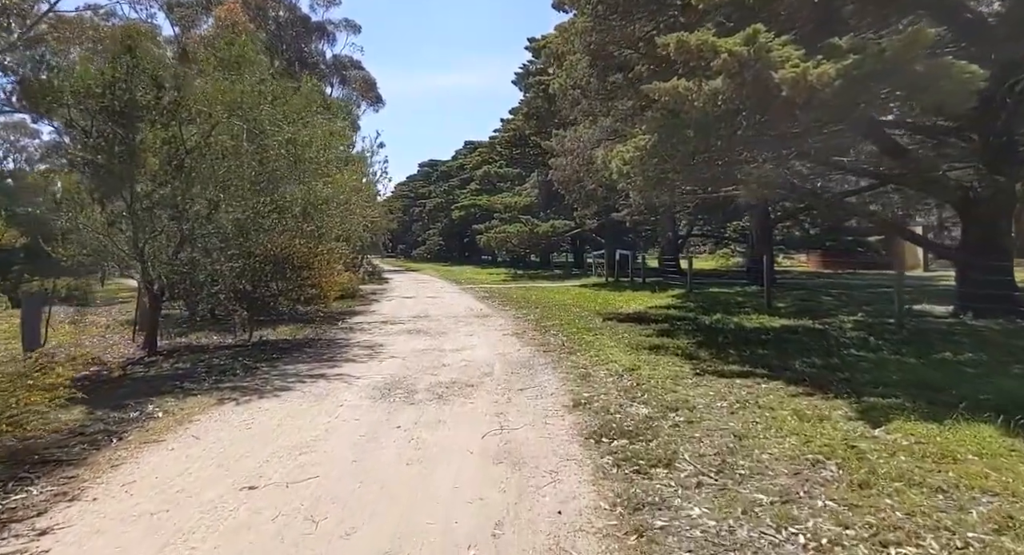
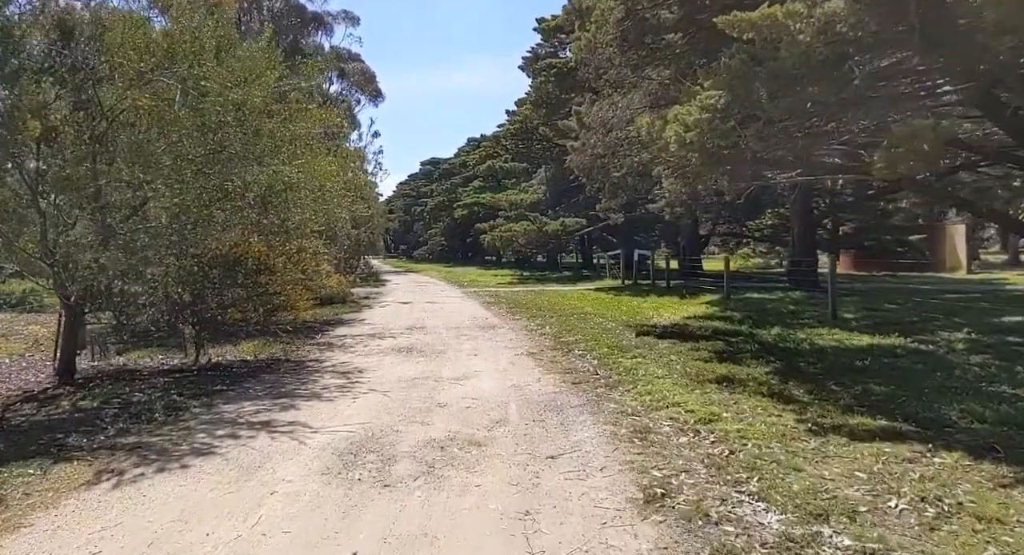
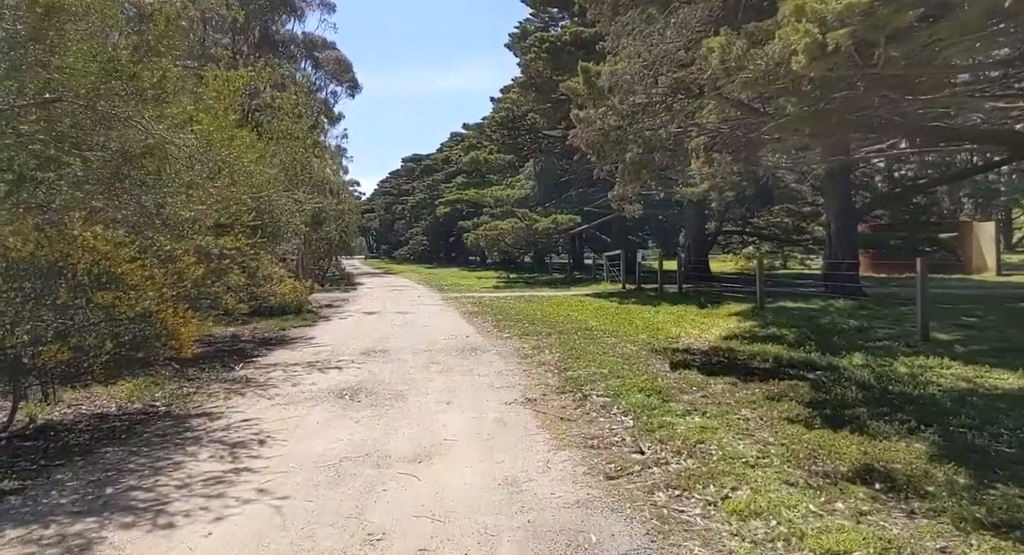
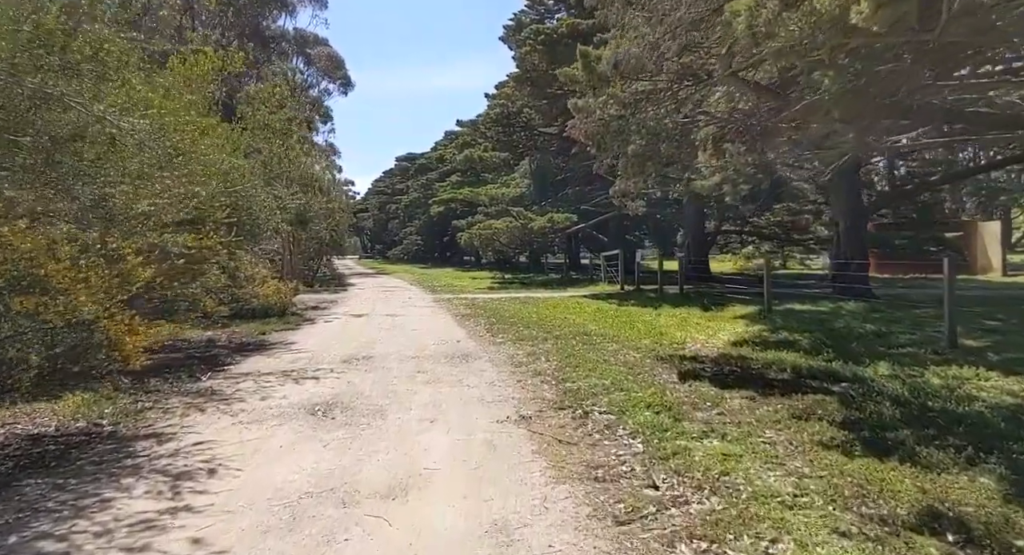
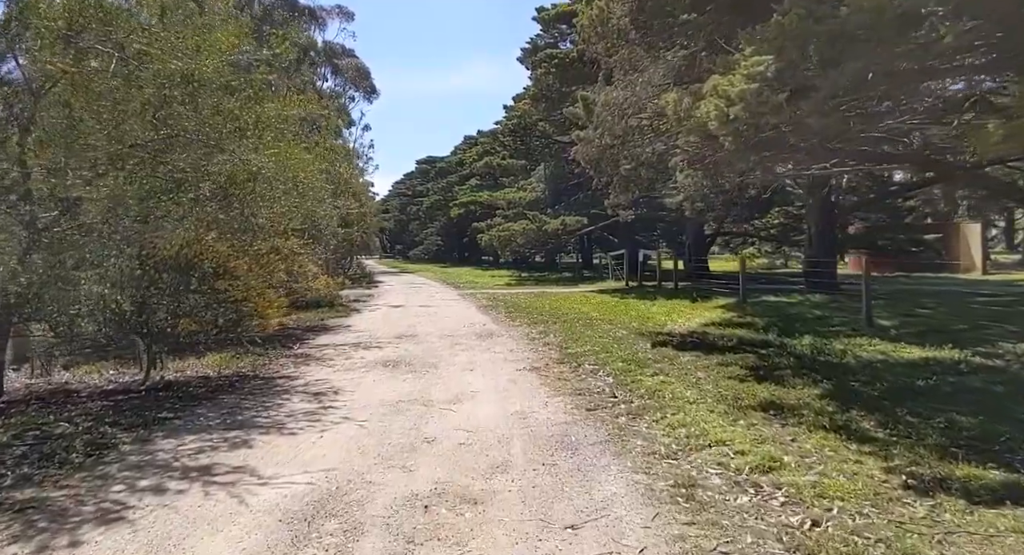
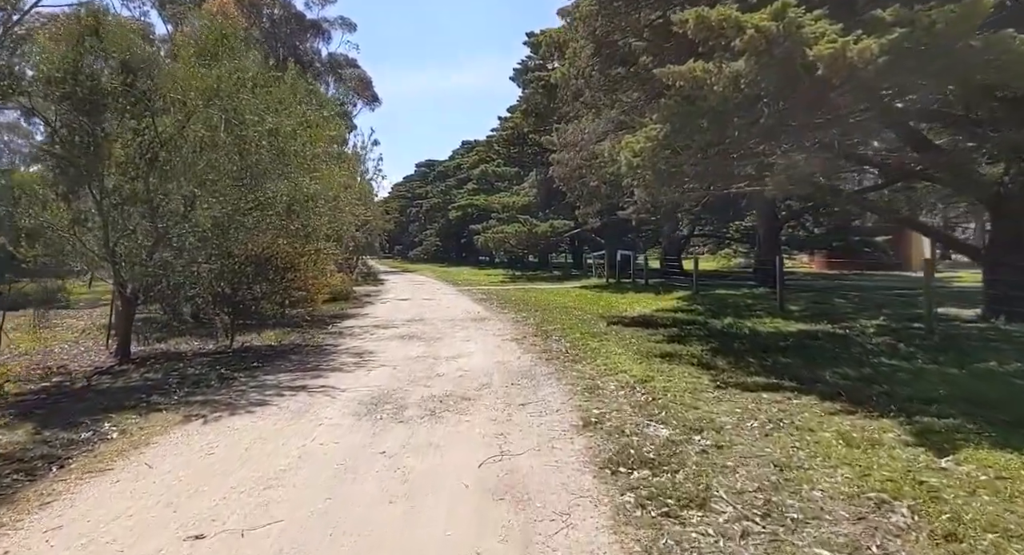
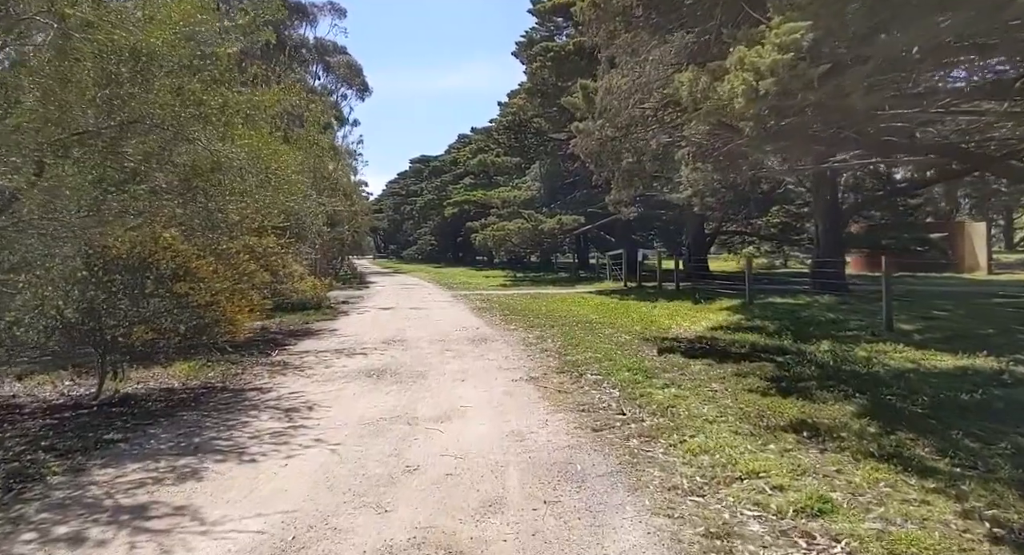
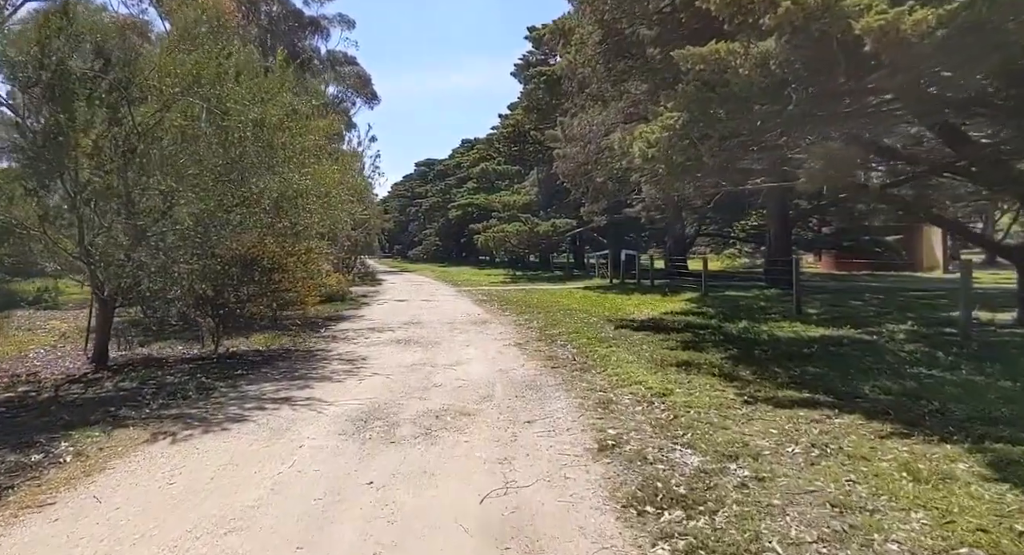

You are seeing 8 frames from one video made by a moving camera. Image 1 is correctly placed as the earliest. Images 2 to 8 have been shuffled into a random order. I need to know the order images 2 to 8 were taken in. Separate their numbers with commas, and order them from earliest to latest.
6, 8, 2, 5, 7, 3, 4
